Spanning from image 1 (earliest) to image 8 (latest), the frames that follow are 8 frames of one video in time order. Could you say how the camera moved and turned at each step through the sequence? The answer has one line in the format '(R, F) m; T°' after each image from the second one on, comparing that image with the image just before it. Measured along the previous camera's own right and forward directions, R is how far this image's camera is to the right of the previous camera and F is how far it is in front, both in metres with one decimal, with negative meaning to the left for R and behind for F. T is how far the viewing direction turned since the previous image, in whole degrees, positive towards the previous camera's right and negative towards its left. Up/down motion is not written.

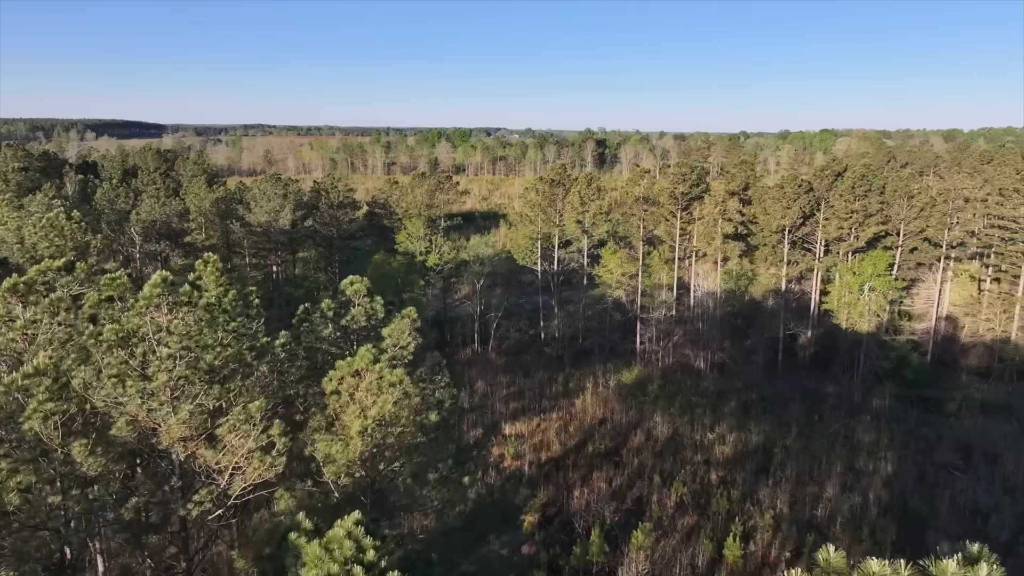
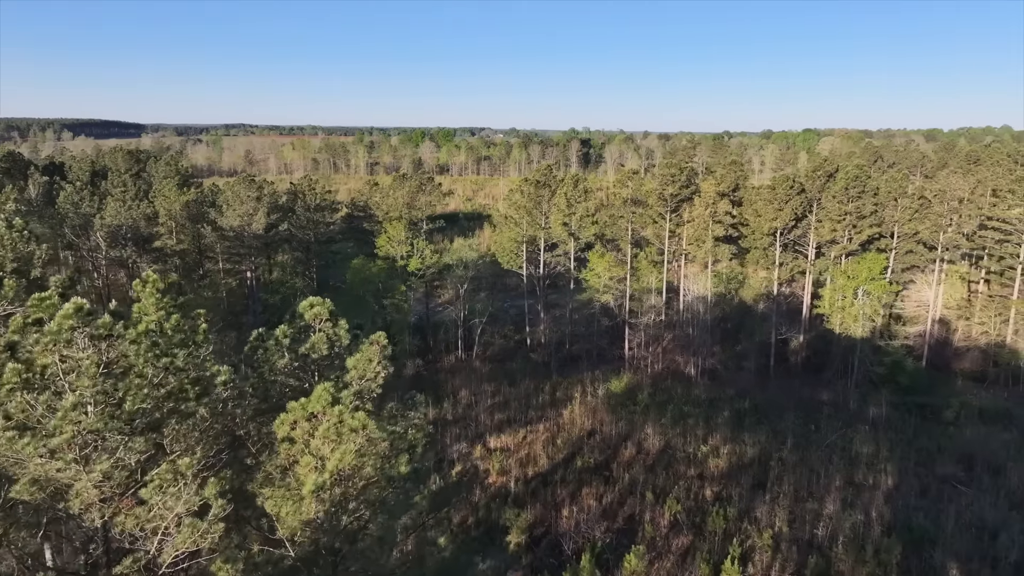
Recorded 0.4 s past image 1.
(0.0, +1.2) m; +1°
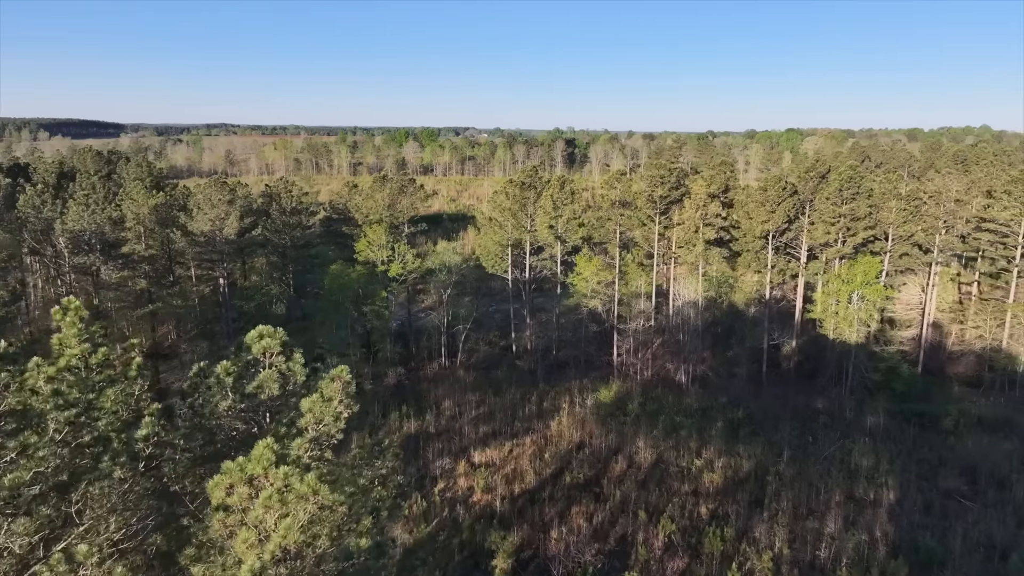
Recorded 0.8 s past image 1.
(0.0, +1.2) m; +1°
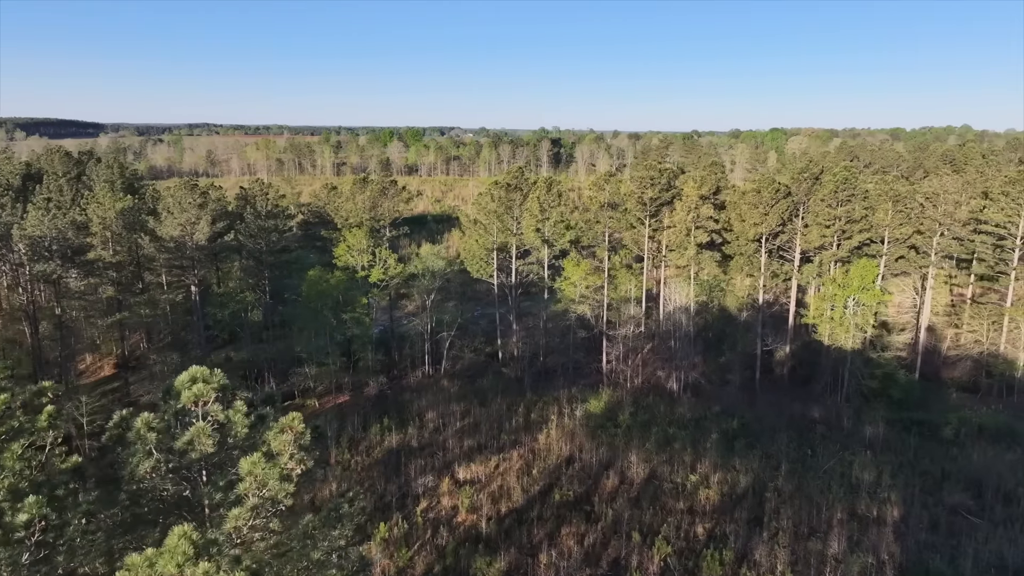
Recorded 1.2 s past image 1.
(0.0, +1.2) m; +1°
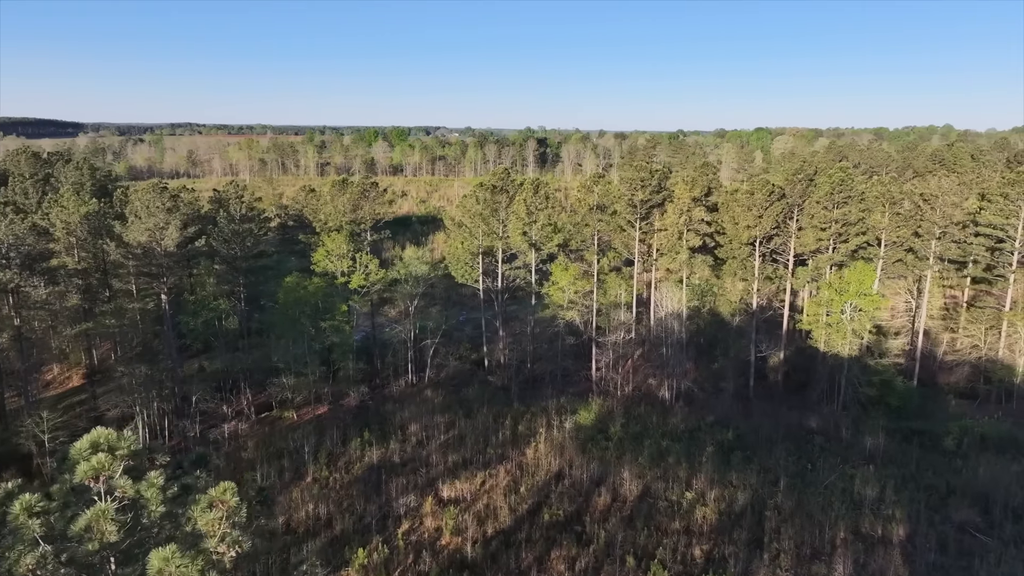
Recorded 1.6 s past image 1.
(0.0, +1.2) m; +1°
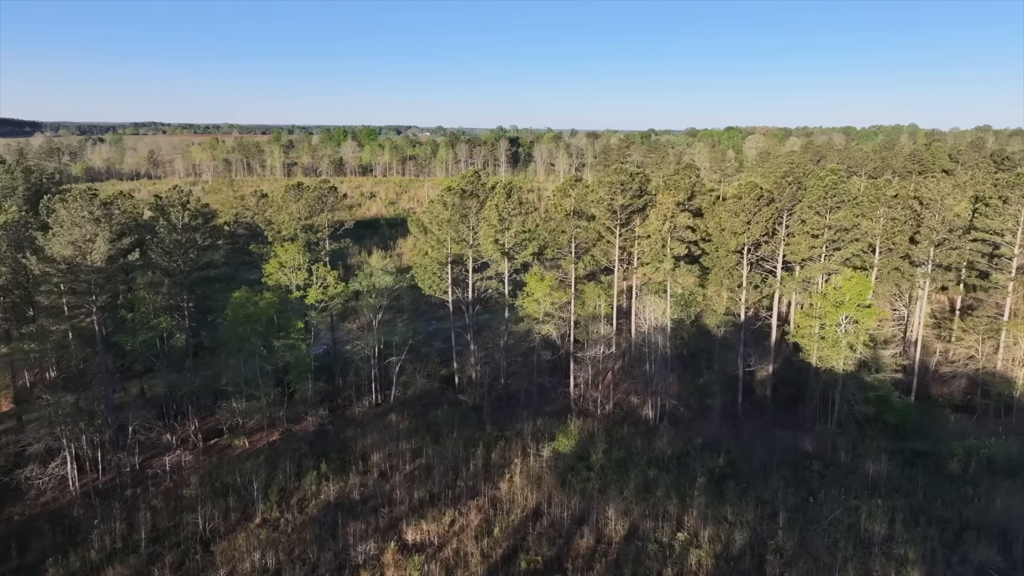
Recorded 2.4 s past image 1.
(+0.1, +2.3) m; +2°
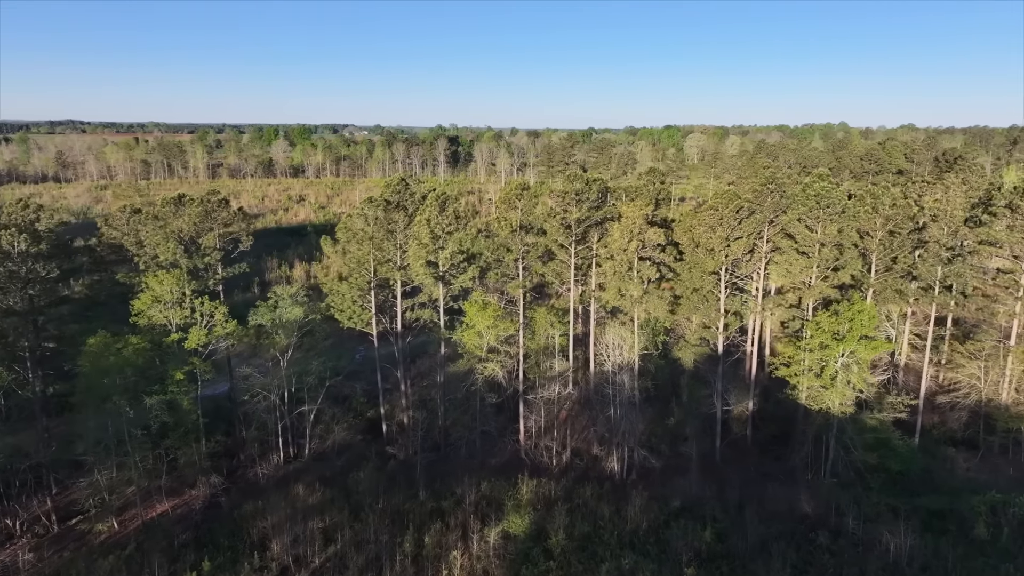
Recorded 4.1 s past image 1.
(+0.2, +5.0) m; +5°
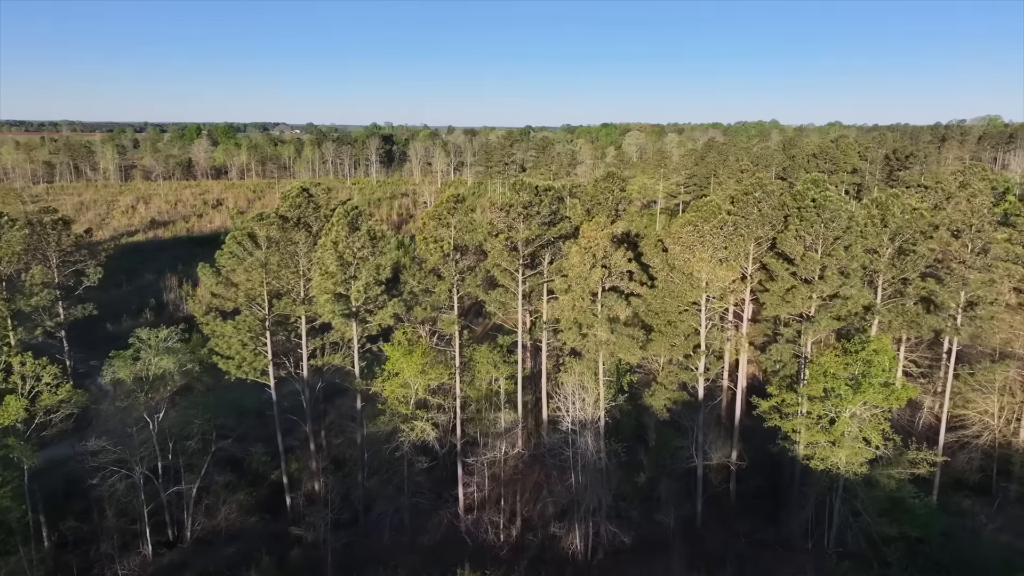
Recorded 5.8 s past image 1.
(+0.2, +5.0) m; +5°
